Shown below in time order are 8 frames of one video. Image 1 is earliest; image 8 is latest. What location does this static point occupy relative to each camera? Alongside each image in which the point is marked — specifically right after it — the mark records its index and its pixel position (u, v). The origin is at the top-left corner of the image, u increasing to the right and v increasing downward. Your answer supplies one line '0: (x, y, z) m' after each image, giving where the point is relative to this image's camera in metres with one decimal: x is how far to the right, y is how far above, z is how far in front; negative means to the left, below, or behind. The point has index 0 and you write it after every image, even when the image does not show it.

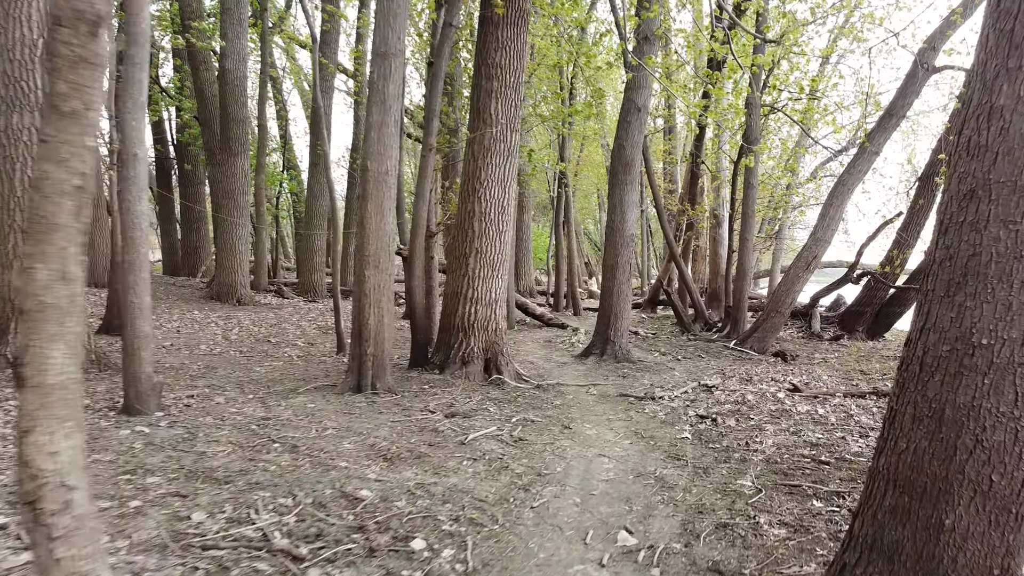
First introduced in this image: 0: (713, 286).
0: (+3.3, 0.0, +16.0) m
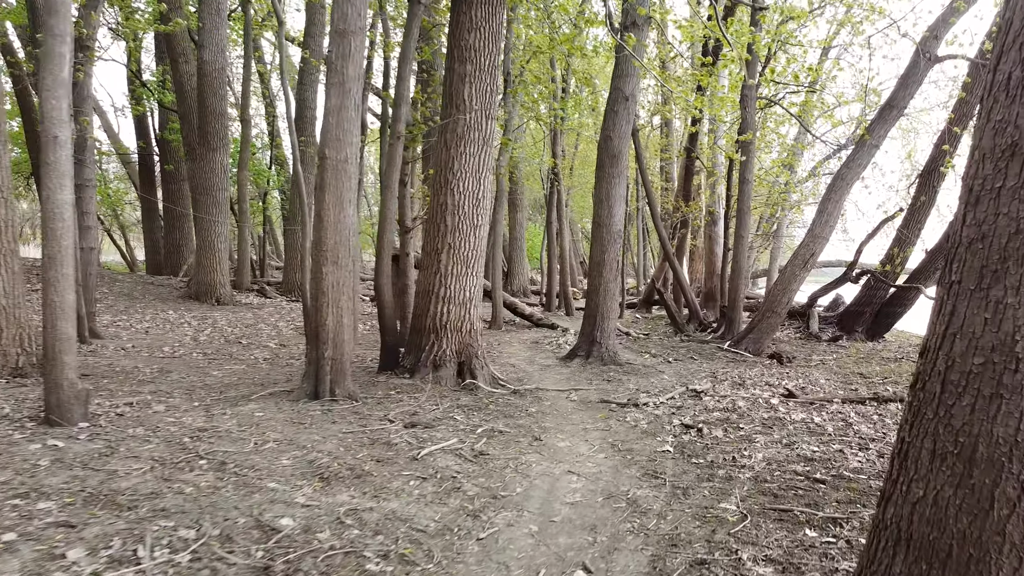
0: (+3.1, 0.0, +15.6) m
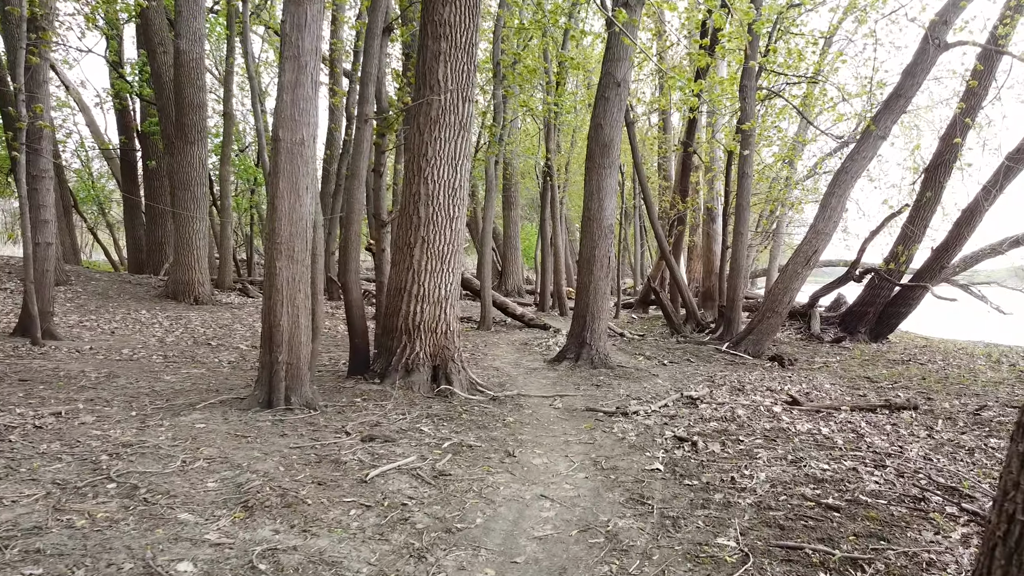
0: (+3.0, 0.0, +15.1) m
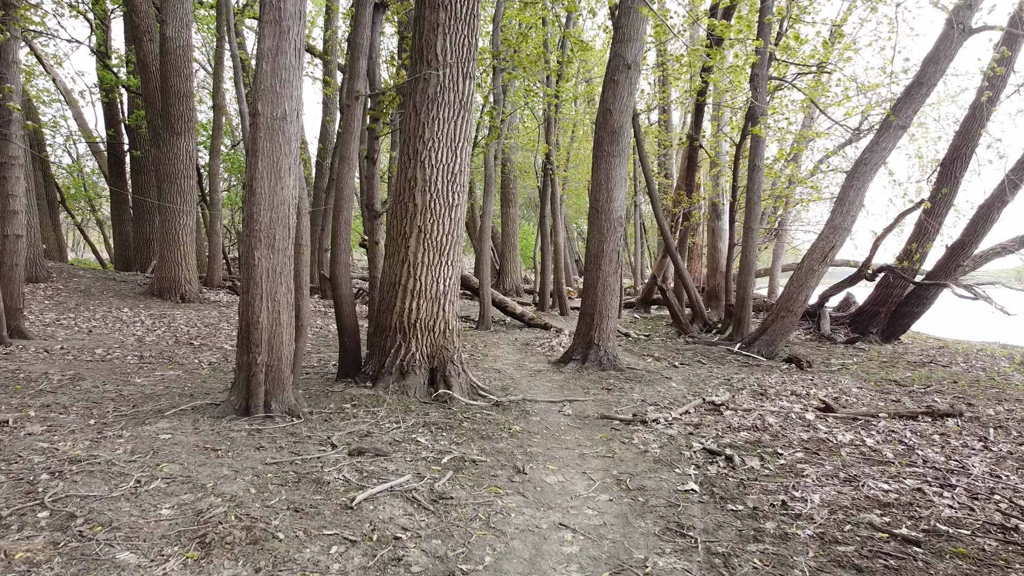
0: (+2.9, +0.1, +14.6) m
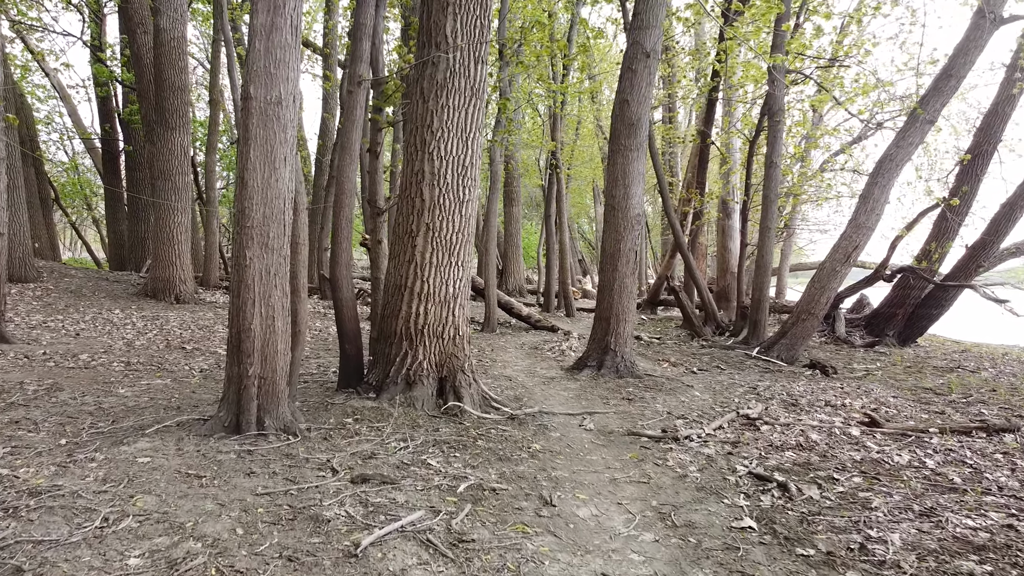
0: (+3.0, +0.1, +14.1) m
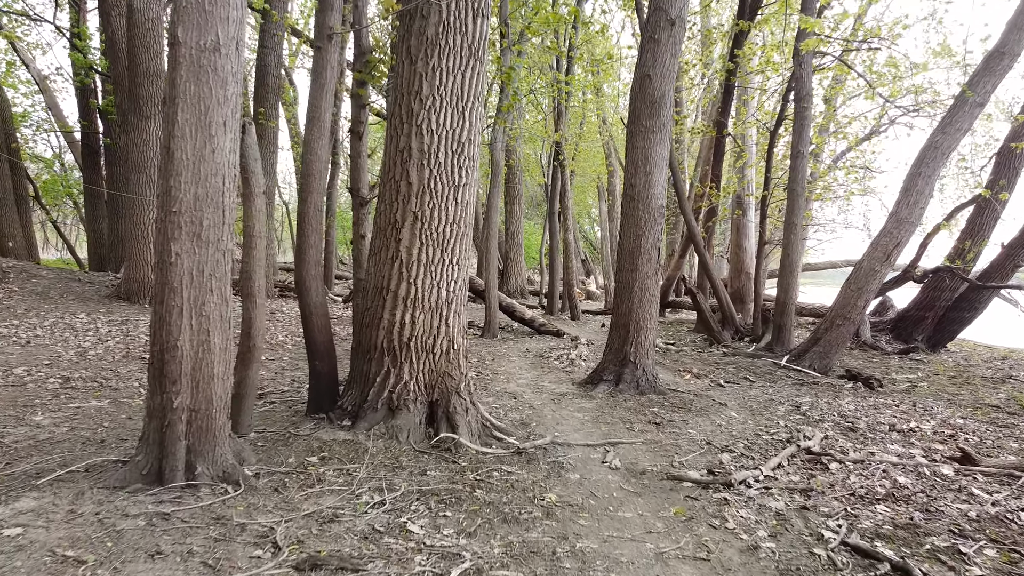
0: (+3.0, 0.0, +13.2) m
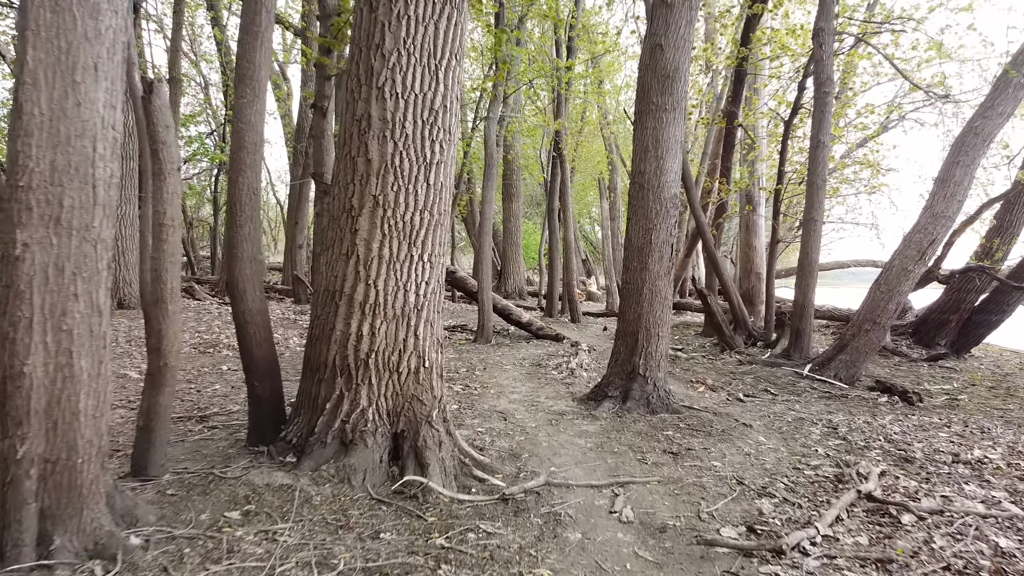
0: (+3.0, 0.0, +12.5) m
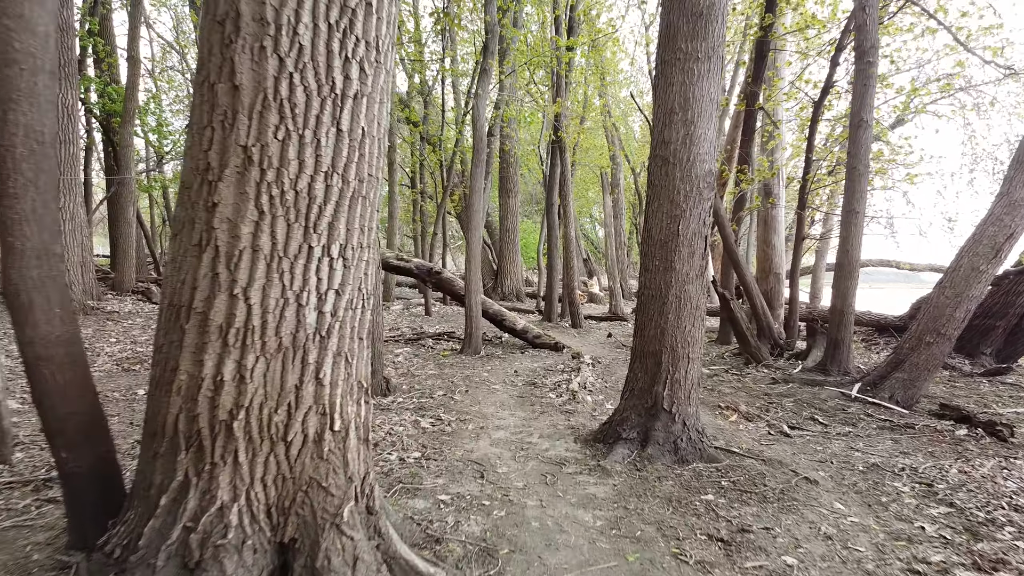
0: (+2.9, 0.0, +11.2) m
